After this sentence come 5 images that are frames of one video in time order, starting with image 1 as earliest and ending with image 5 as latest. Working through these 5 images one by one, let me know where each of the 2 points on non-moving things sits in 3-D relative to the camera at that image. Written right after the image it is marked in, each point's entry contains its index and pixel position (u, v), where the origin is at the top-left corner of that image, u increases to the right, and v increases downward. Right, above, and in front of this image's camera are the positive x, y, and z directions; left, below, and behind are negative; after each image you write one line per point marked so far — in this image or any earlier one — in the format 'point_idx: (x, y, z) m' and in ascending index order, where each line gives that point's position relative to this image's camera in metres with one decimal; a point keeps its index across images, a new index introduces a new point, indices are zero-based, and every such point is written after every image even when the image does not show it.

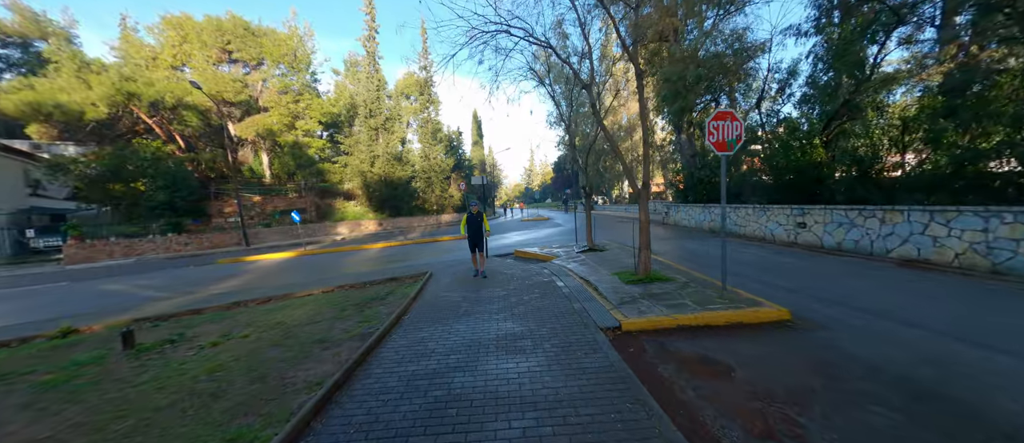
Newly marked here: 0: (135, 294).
0: (-10.3, -2.0, +9.6) m
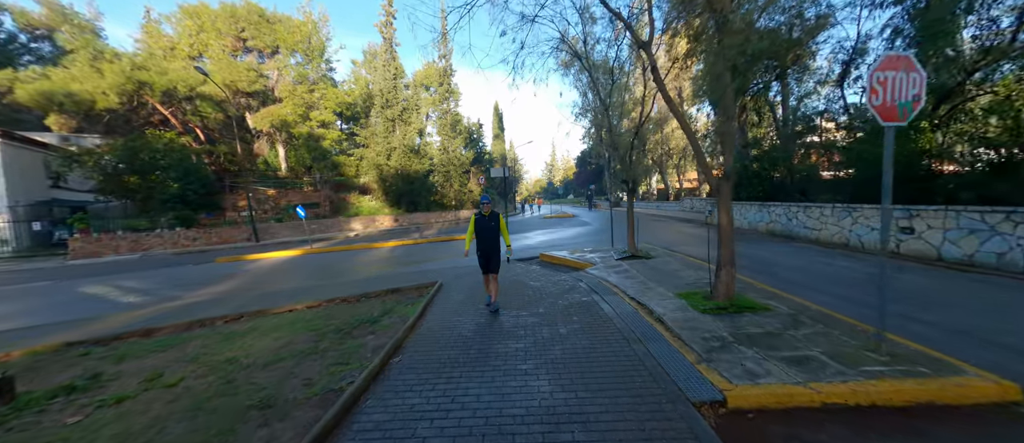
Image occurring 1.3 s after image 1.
0: (-9.7, -1.9, +8.5) m
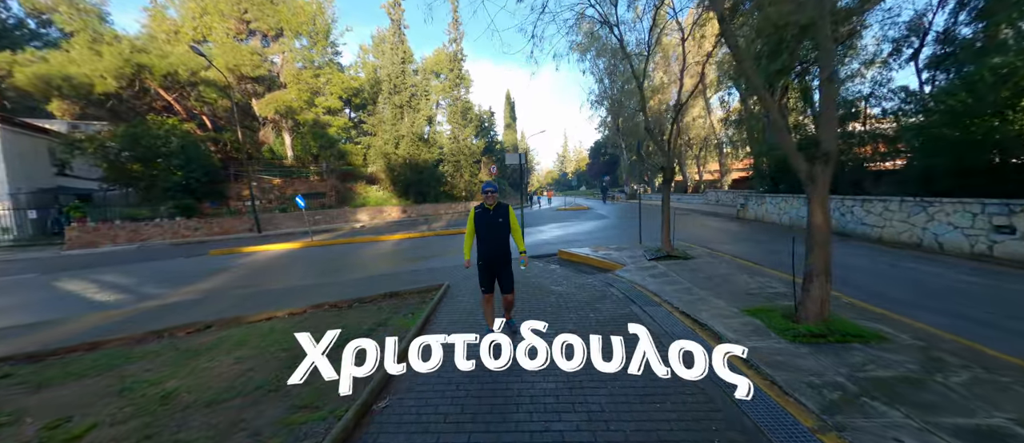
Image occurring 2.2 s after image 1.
0: (-9.3, -1.6, +7.8) m
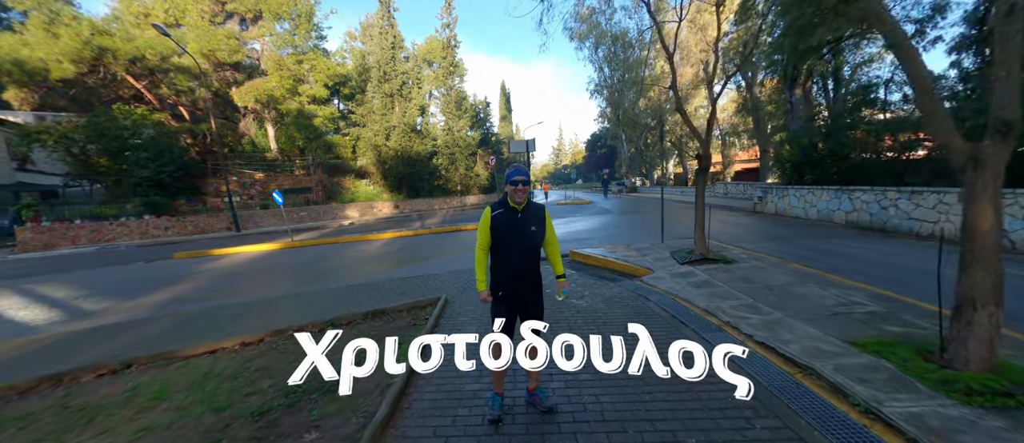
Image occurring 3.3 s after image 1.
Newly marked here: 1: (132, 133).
0: (-9.2, -1.7, +6.5) m
1: (-17.8, +4.1, +16.5) m
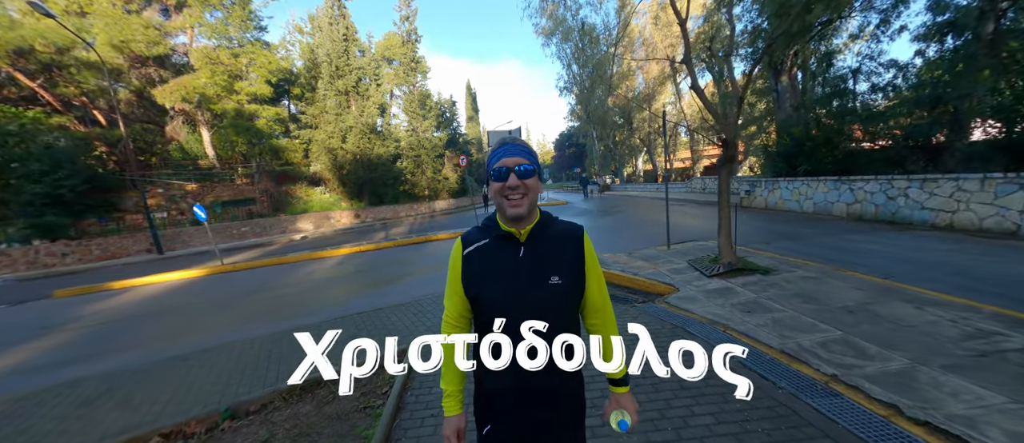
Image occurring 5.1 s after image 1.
0: (-9.3, -2.2, +4.2) m
1: (-19.0, +3.1, +13.5) m
